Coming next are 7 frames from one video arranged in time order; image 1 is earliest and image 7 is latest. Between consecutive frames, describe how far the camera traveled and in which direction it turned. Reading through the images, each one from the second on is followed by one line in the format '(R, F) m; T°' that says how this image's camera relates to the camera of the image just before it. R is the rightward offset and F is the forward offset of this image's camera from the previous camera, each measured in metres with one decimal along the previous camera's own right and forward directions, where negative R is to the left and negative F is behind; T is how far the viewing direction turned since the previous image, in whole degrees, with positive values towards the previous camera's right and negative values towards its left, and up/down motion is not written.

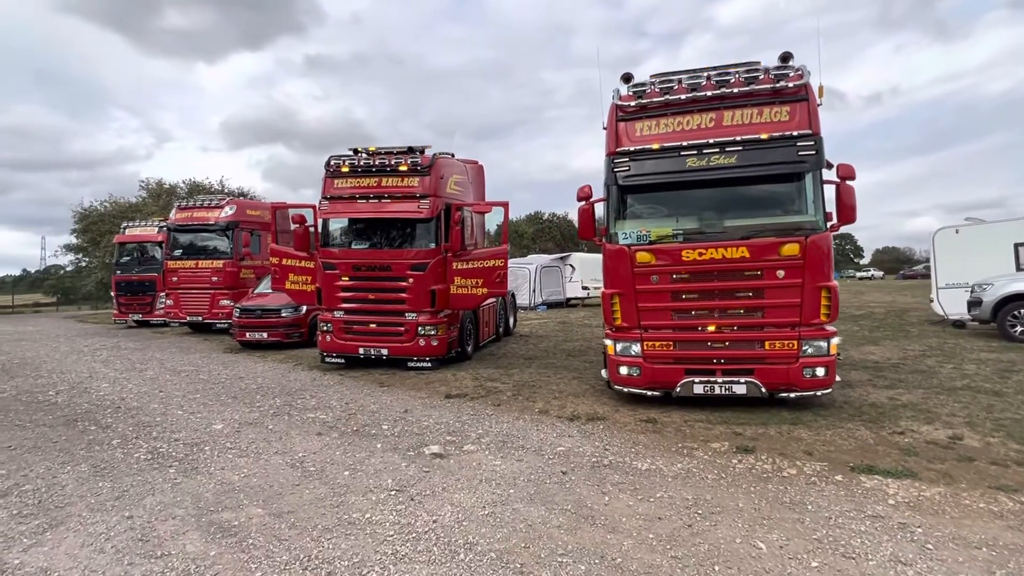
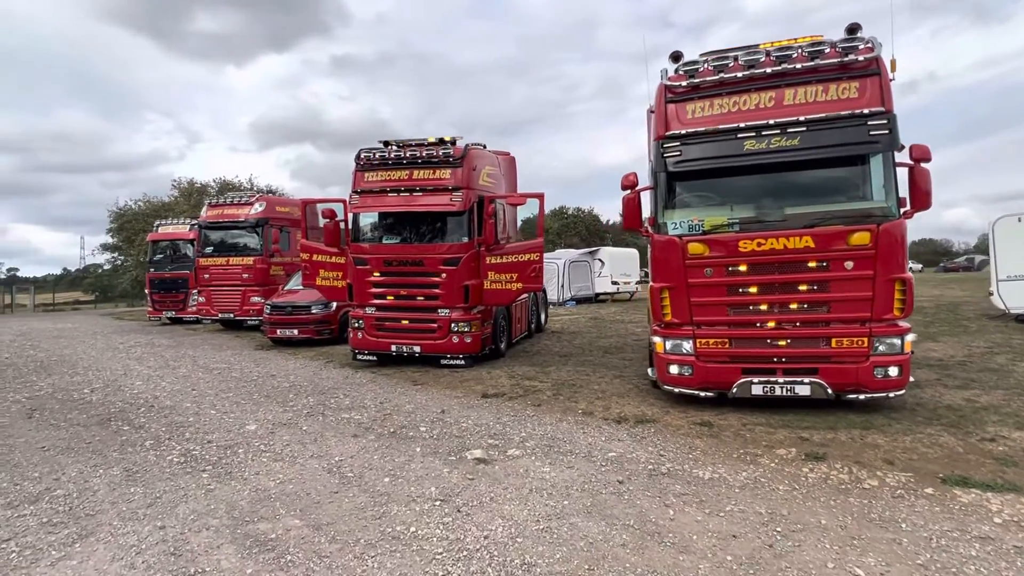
(-0.2, +0.4) m; -2°
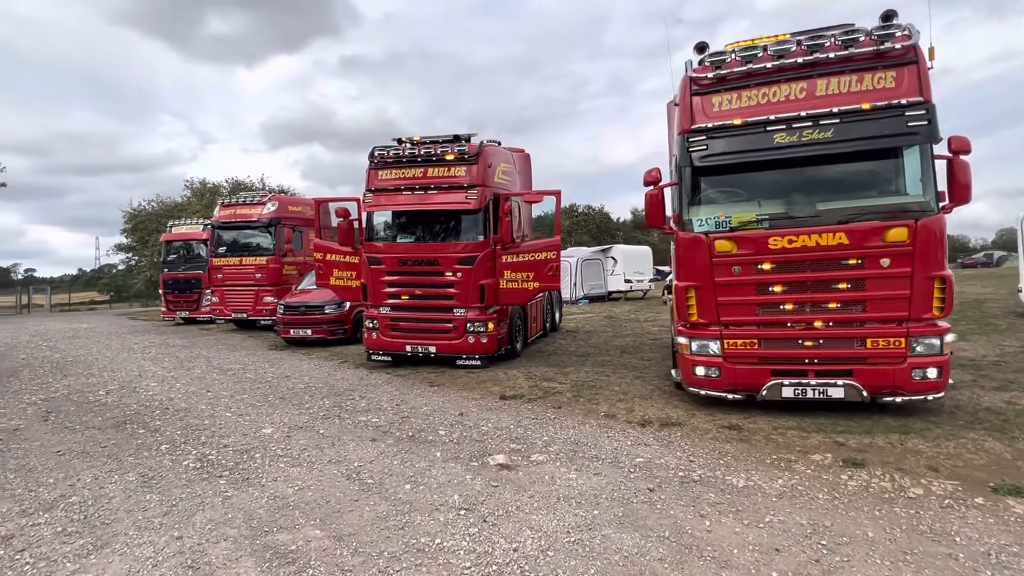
(-0.1, +0.2) m; -1°
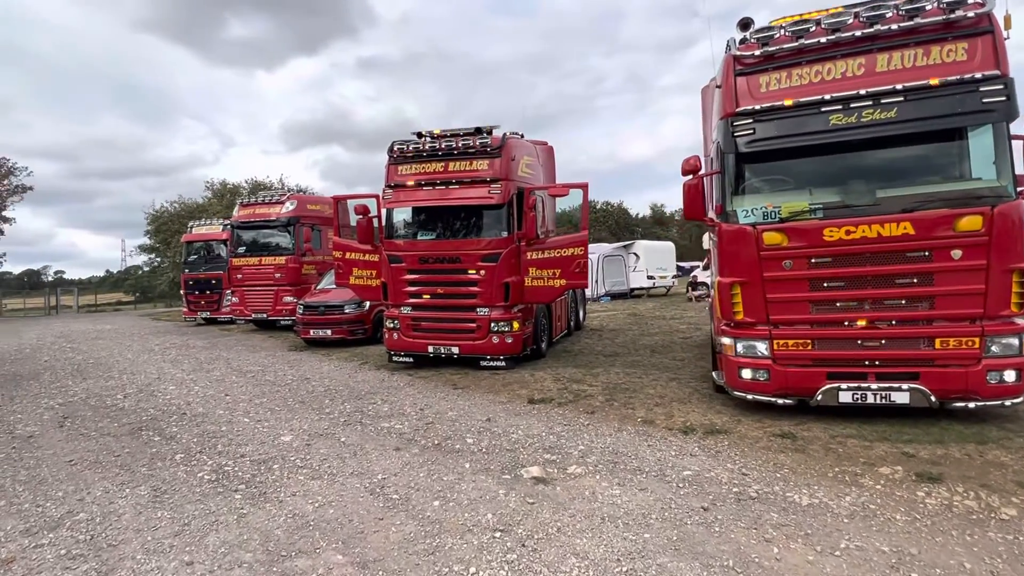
(-0.1, +0.4) m; -2°
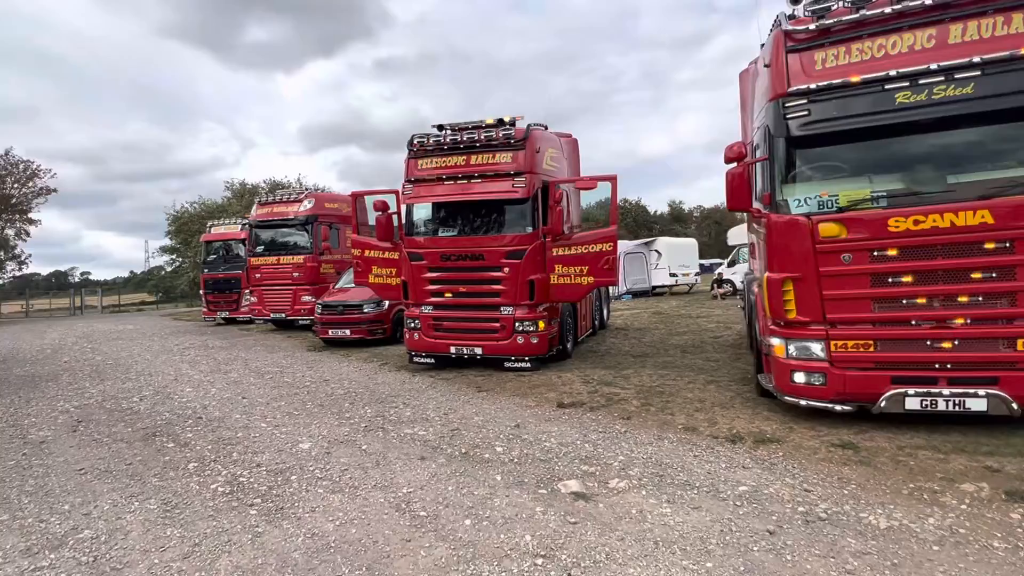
(-0.2, +0.4) m; -2°
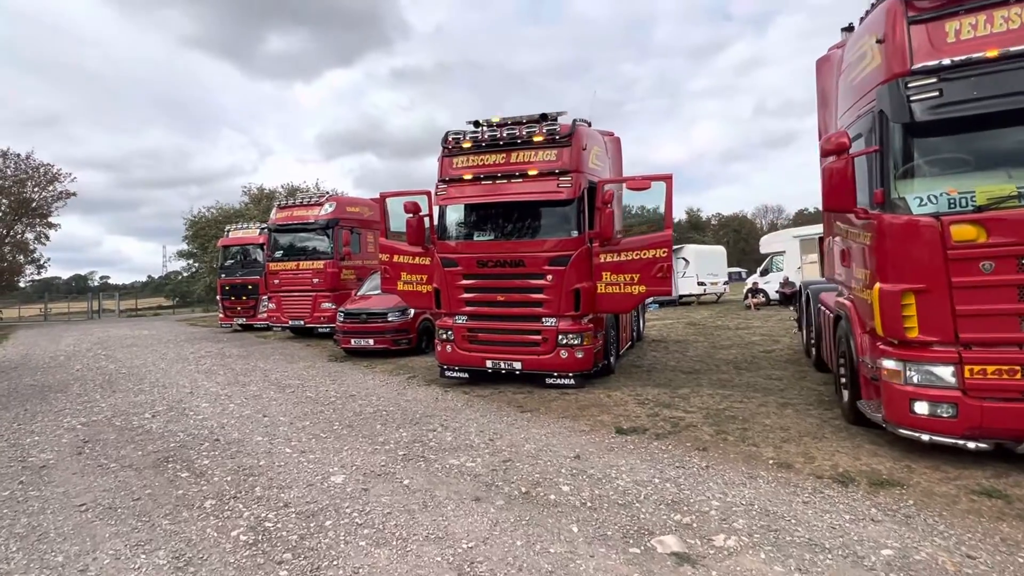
(-0.5, +0.8) m; -1°
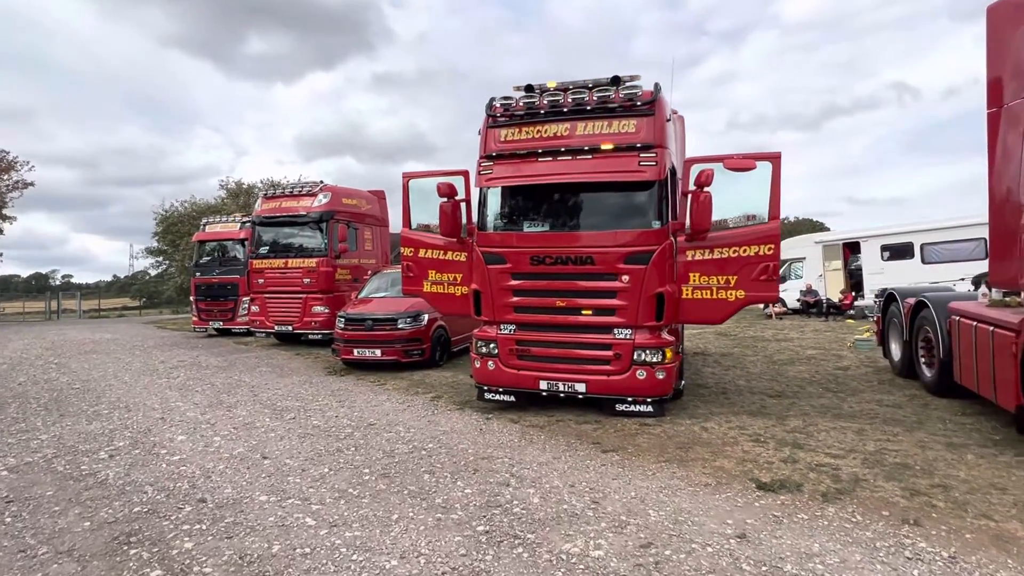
(-1.1, +1.8) m; +2°
